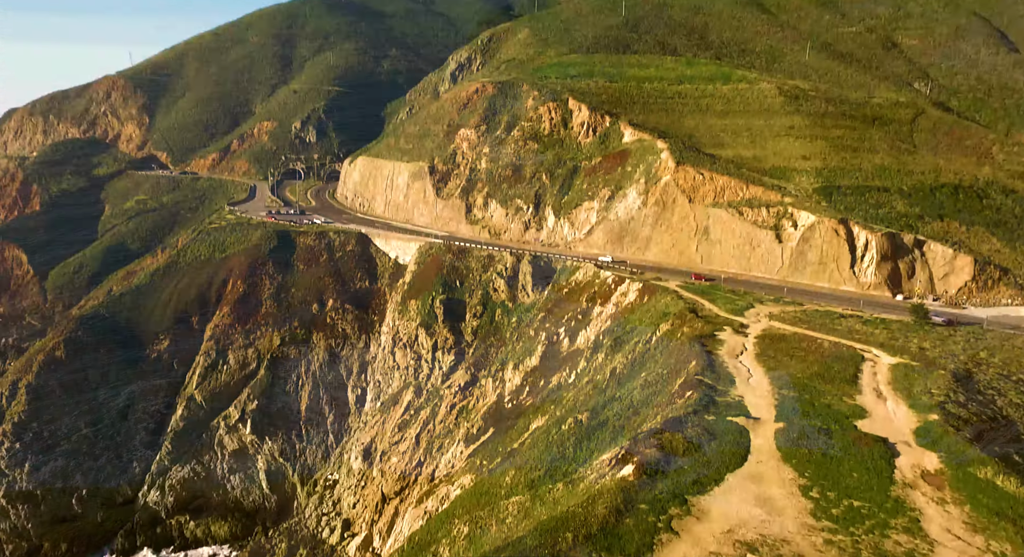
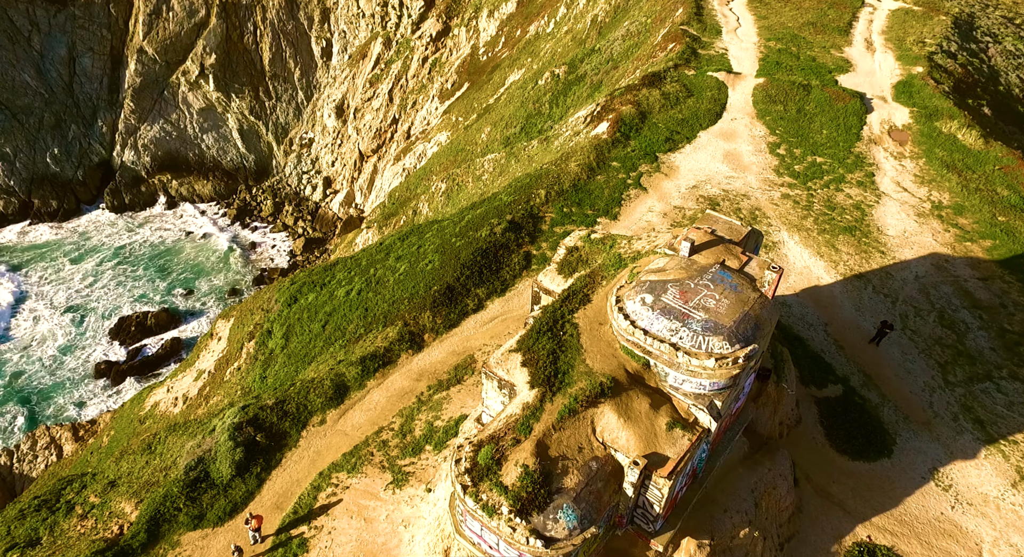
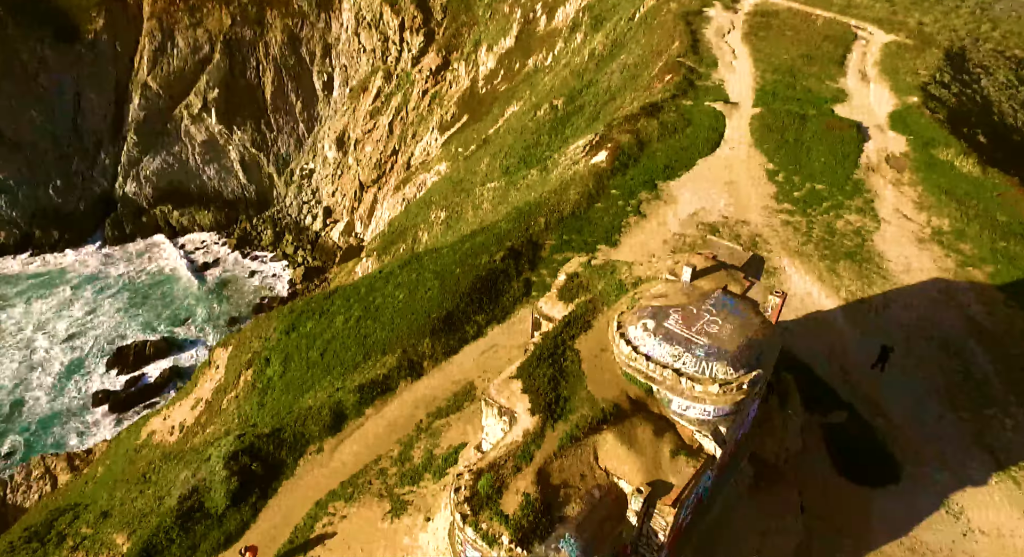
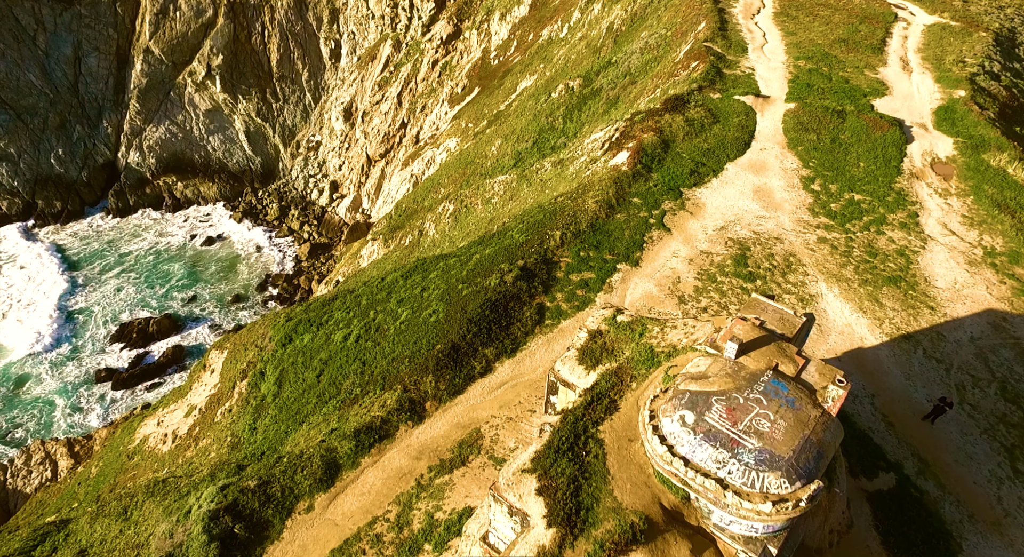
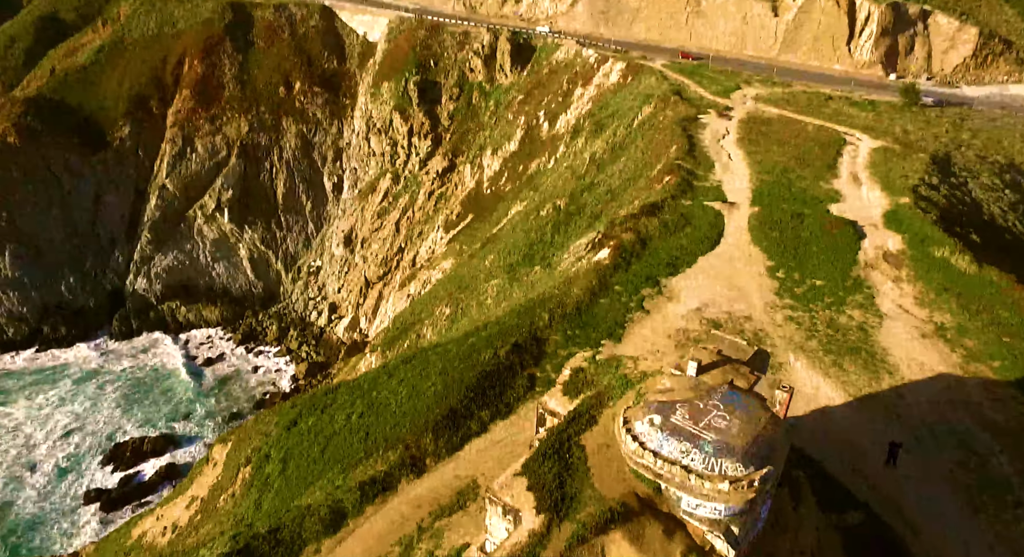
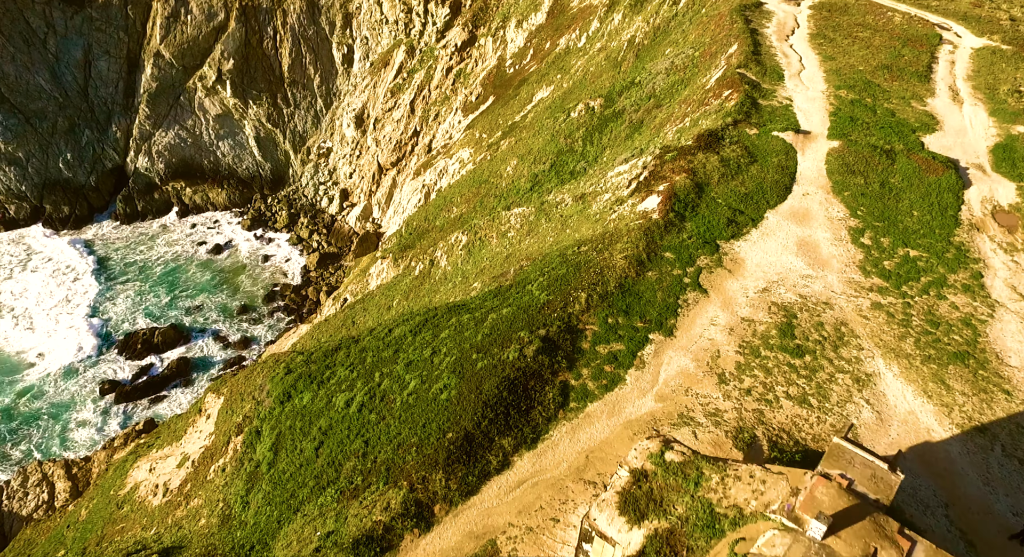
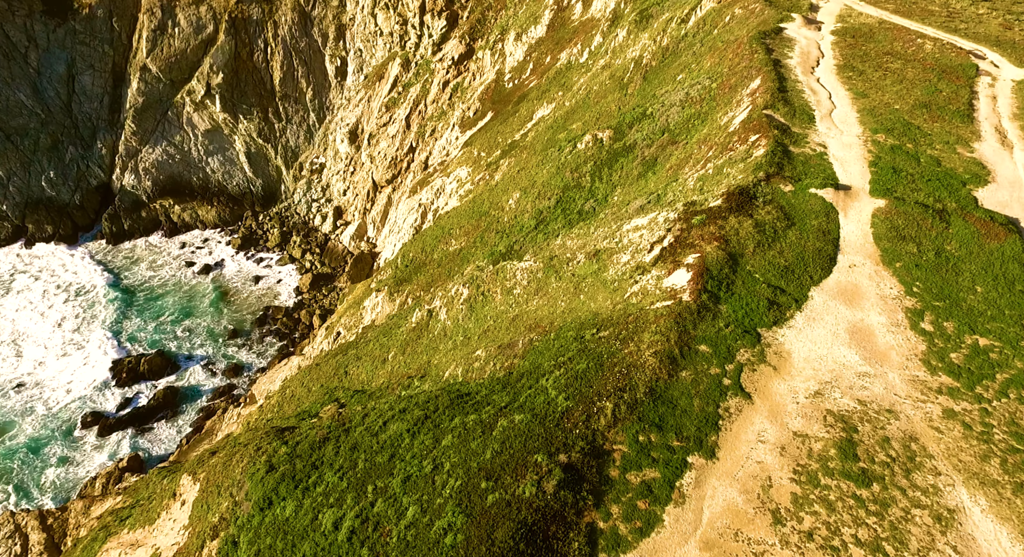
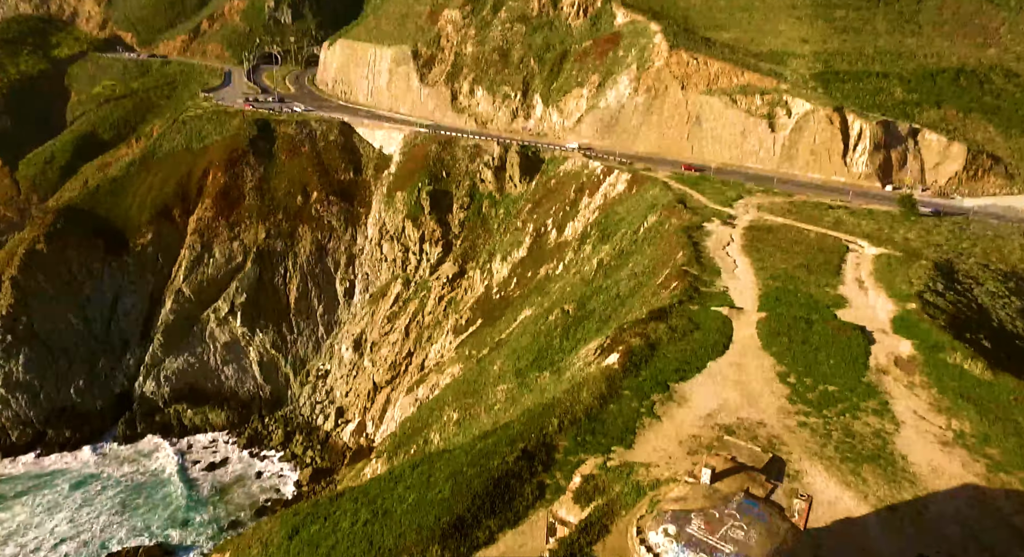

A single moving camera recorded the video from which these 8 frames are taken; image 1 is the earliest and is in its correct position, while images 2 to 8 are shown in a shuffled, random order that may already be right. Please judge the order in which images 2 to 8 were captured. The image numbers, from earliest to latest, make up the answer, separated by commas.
8, 5, 3, 2, 4, 6, 7
